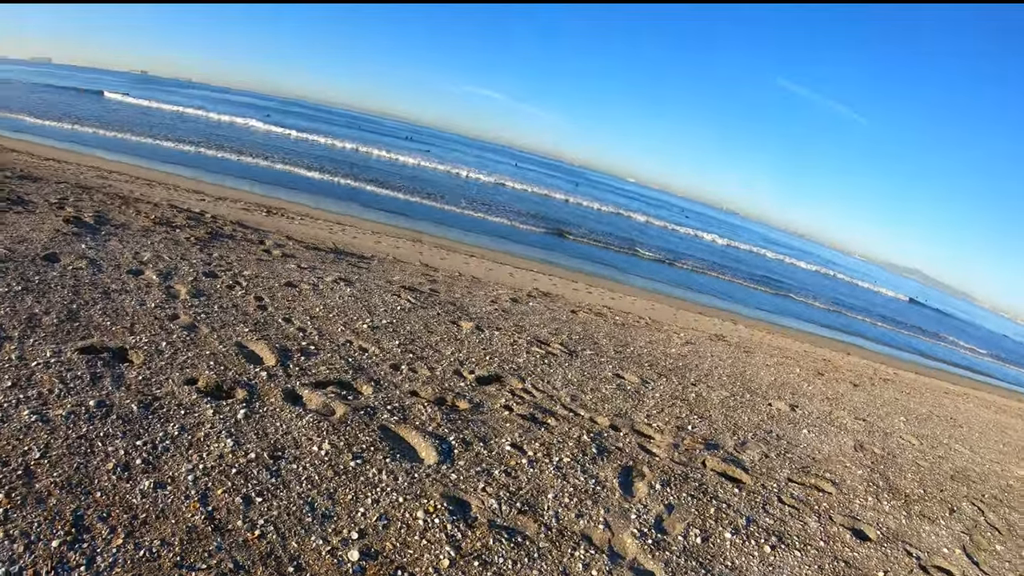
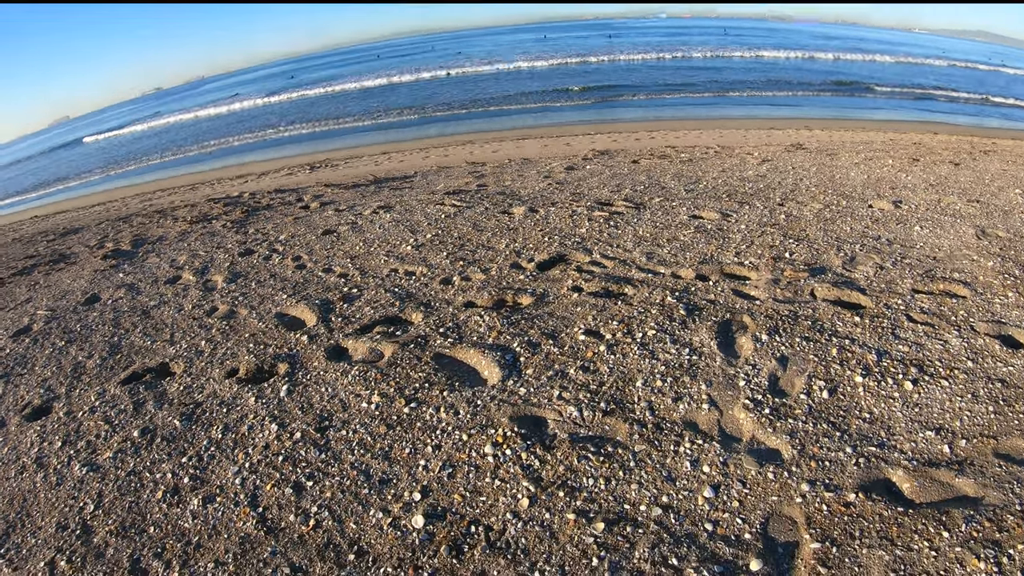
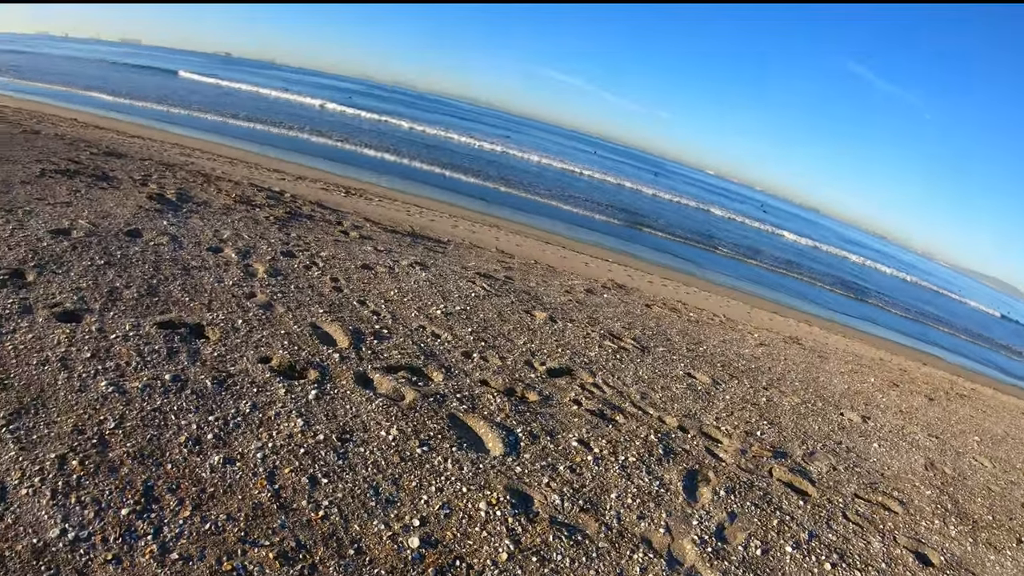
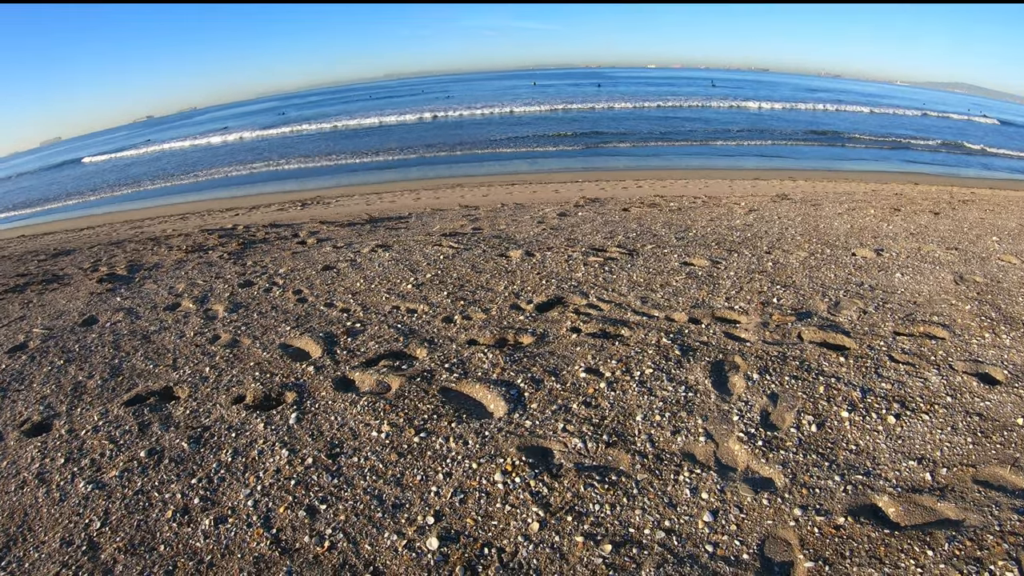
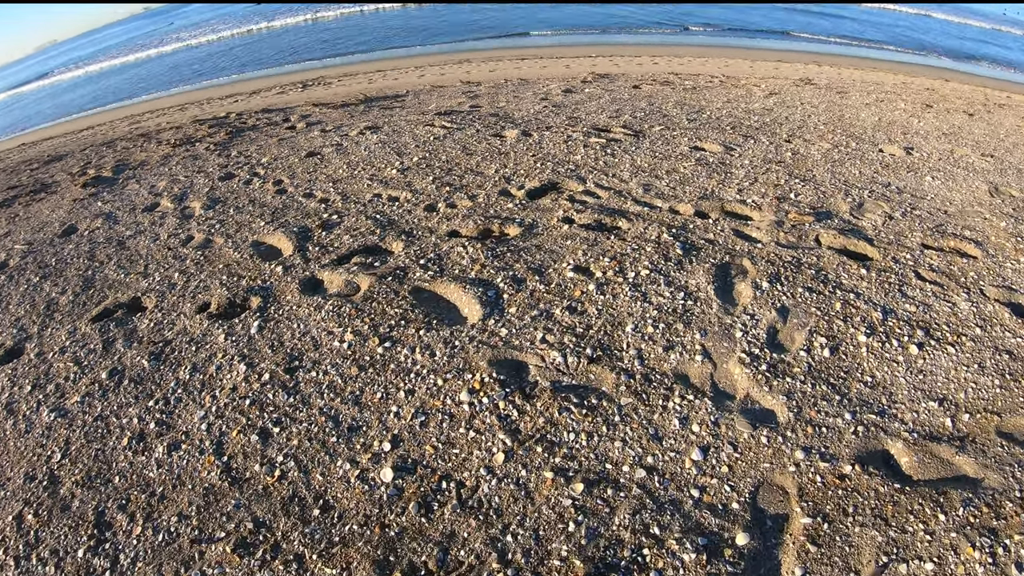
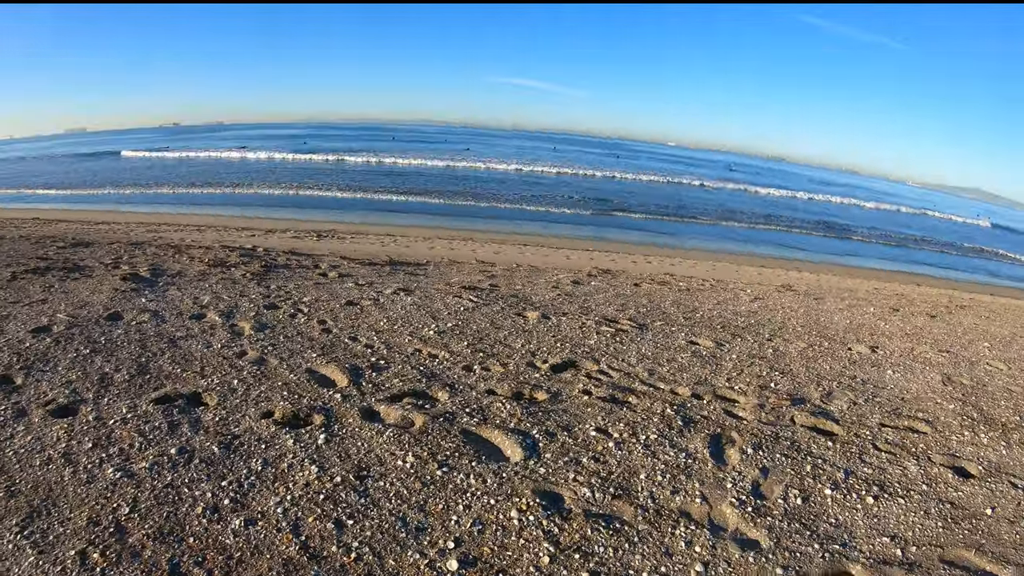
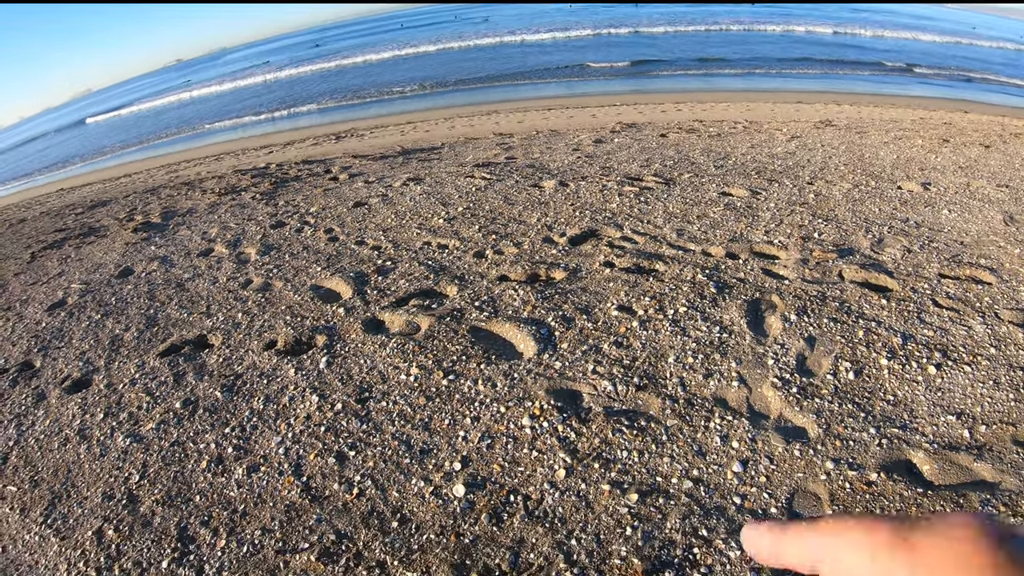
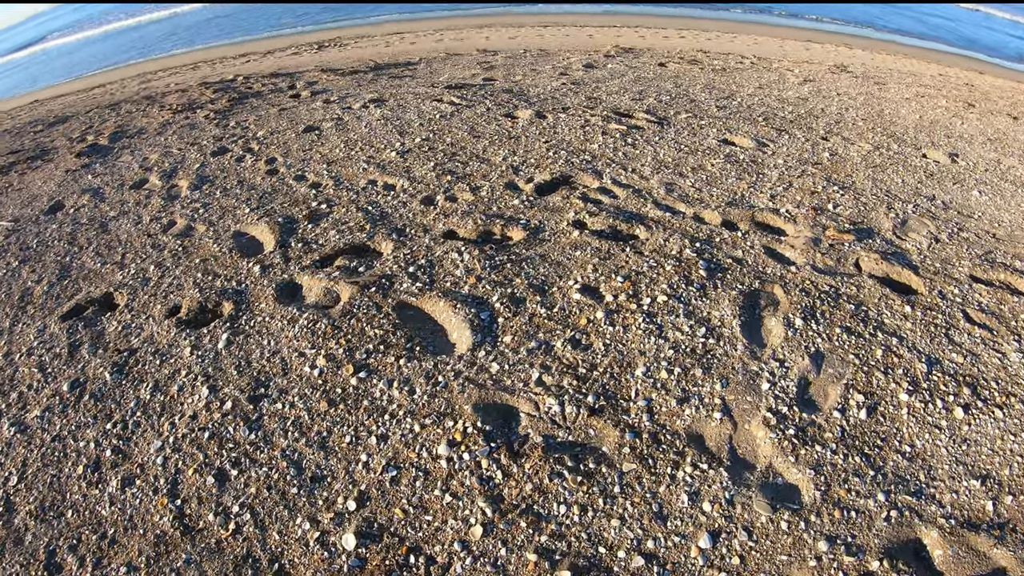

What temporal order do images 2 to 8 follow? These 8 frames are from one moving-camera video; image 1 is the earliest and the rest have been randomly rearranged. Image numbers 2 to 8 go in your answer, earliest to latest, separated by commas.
3, 6, 4, 2, 7, 5, 8
